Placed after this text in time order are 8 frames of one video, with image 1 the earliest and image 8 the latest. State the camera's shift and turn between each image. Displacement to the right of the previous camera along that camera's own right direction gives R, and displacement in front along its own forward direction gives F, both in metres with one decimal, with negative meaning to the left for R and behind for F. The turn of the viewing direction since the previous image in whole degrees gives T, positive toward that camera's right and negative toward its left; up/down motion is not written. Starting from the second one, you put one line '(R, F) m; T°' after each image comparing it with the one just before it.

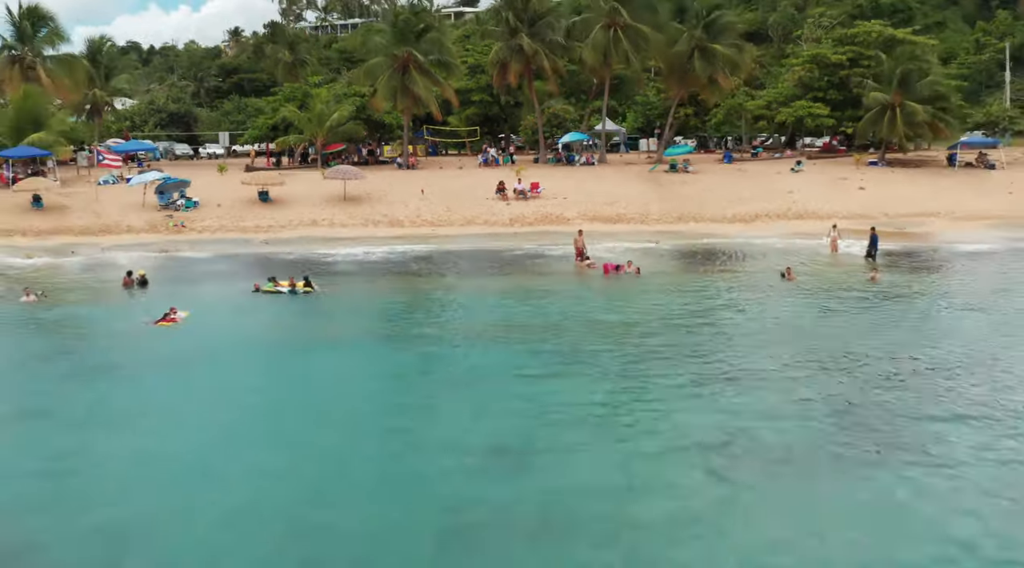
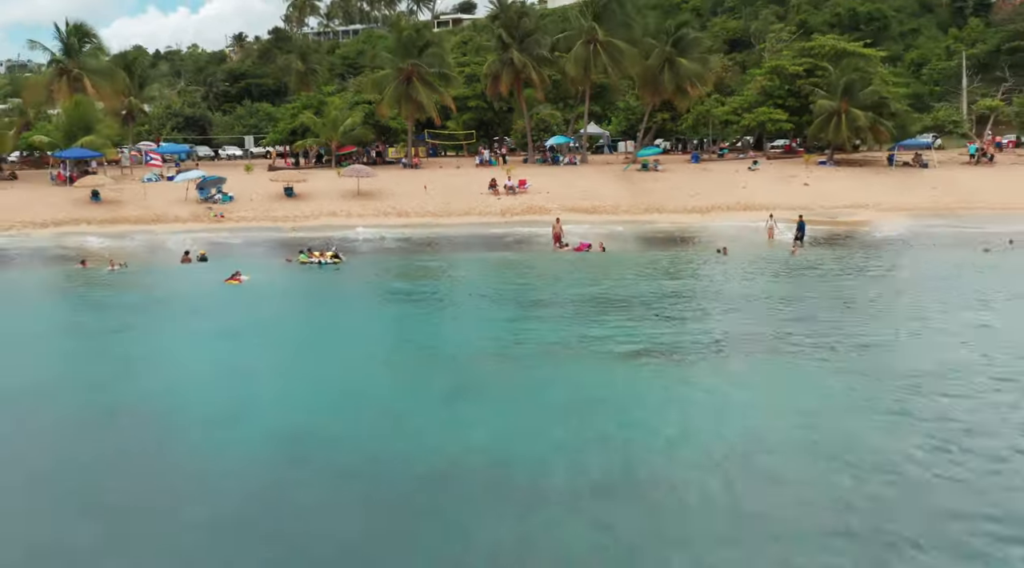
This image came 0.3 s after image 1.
(+0.3, -4.4) m; 0°
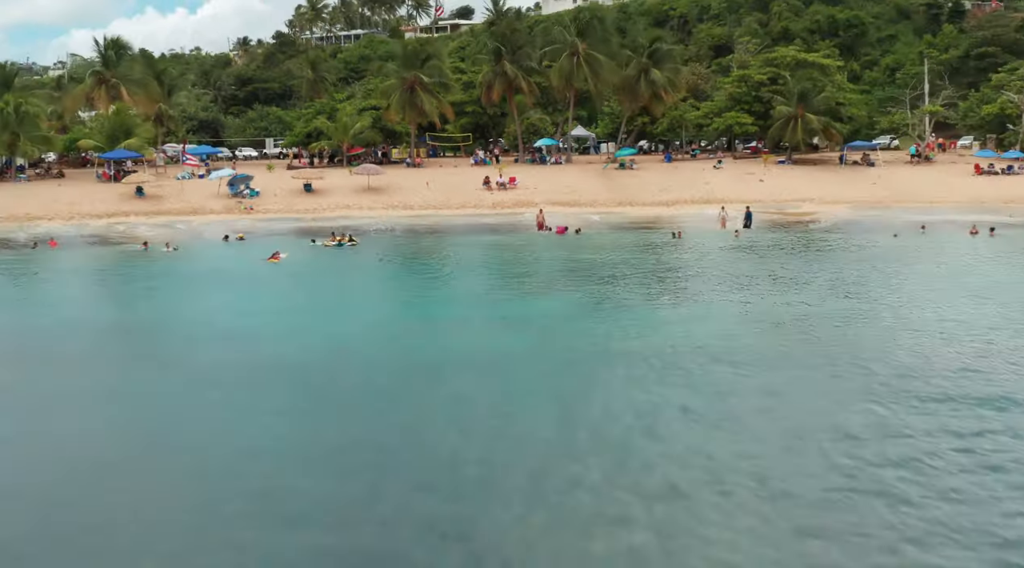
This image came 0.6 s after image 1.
(+0.3, -4.5) m; 0°
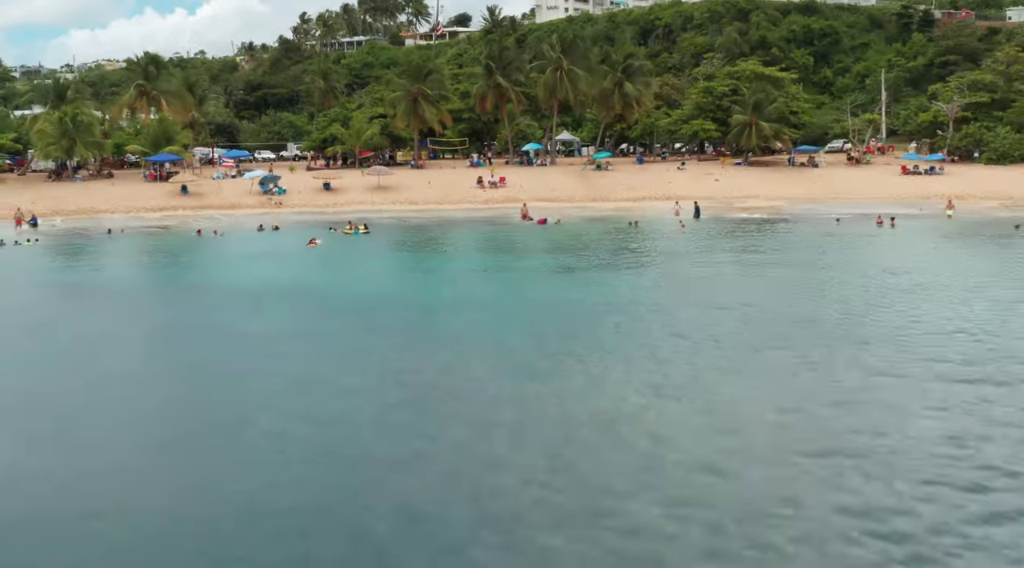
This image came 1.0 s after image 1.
(+0.4, -6.1) m; 0°
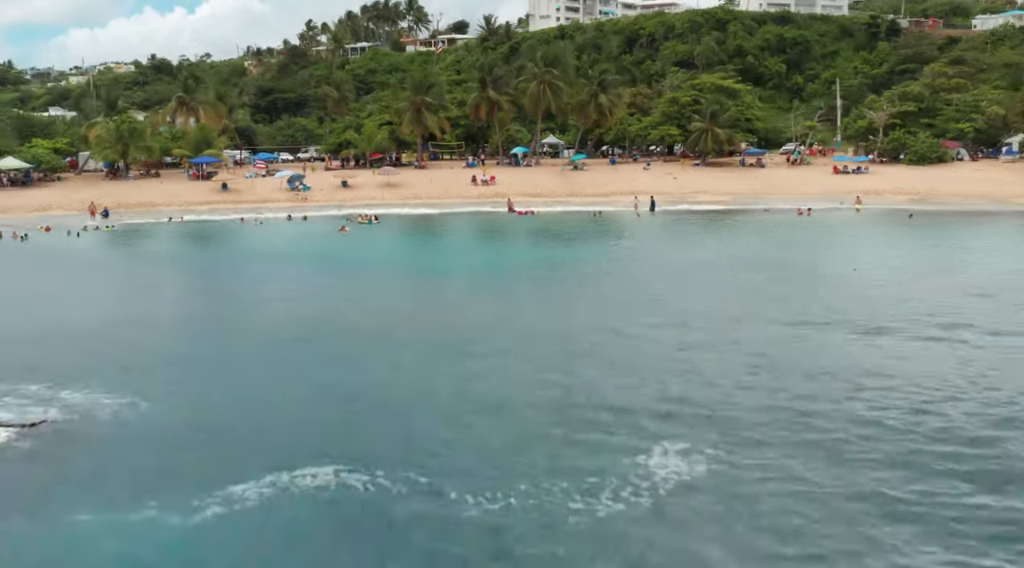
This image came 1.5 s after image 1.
(+0.6, -7.7) m; 0°
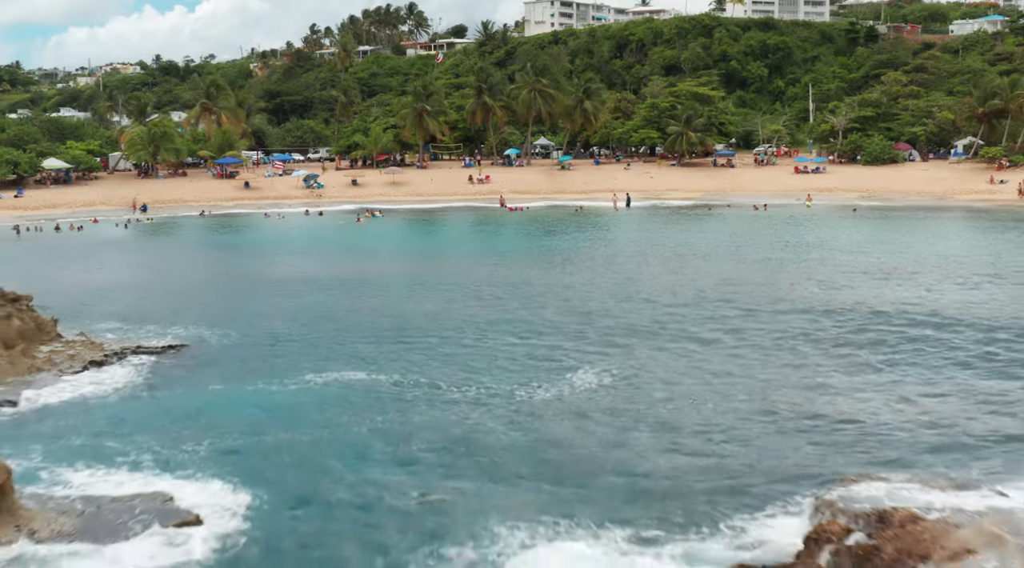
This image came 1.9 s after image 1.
(+0.4, -5.6) m; 0°
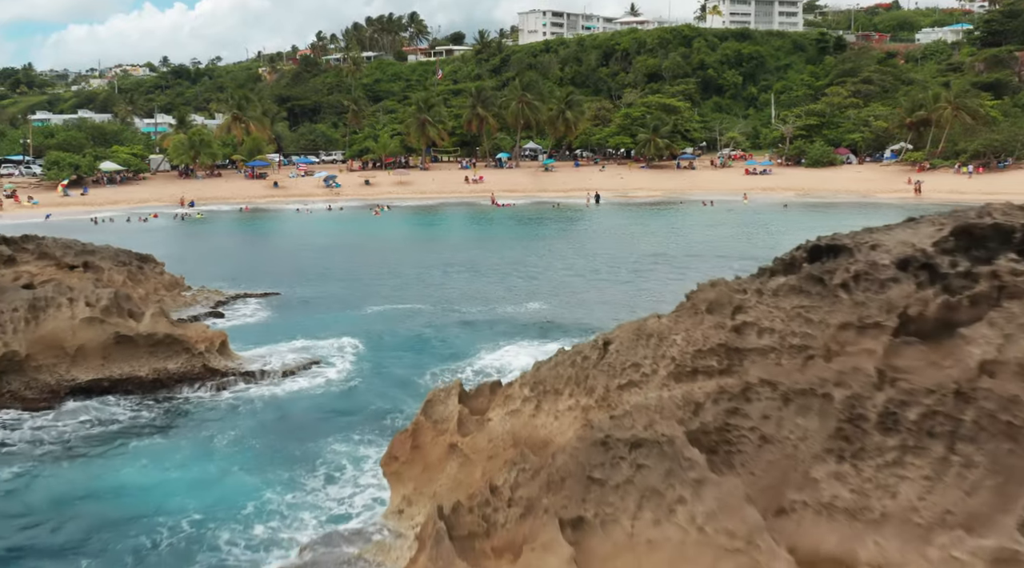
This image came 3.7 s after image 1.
(+0.7, -9.4) m; 0°
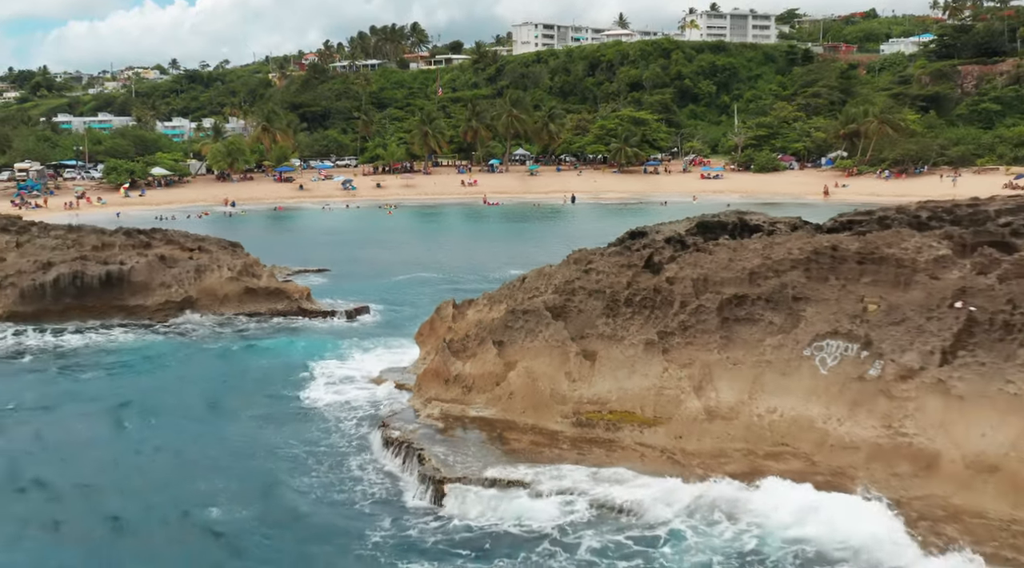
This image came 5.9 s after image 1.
(+0.9, -11.9) m; 0°
